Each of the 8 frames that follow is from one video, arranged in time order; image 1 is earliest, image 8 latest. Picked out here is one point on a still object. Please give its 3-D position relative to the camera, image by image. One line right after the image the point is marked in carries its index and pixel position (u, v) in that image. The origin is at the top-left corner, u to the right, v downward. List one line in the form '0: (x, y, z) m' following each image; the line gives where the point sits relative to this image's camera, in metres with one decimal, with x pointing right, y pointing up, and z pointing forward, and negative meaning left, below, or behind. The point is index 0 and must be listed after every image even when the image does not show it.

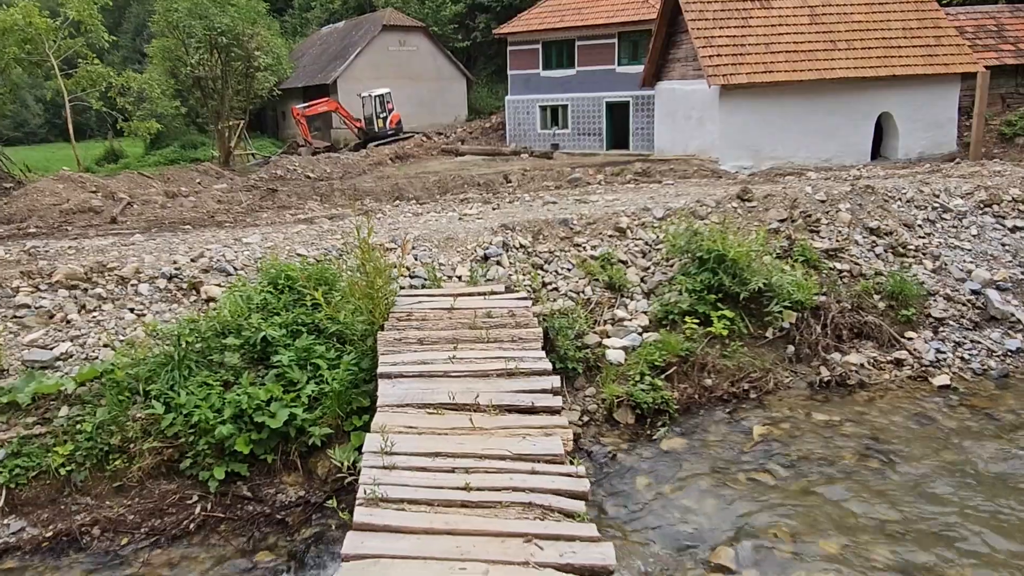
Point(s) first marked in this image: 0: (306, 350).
0: (-2.0, -0.6, +7.1) m
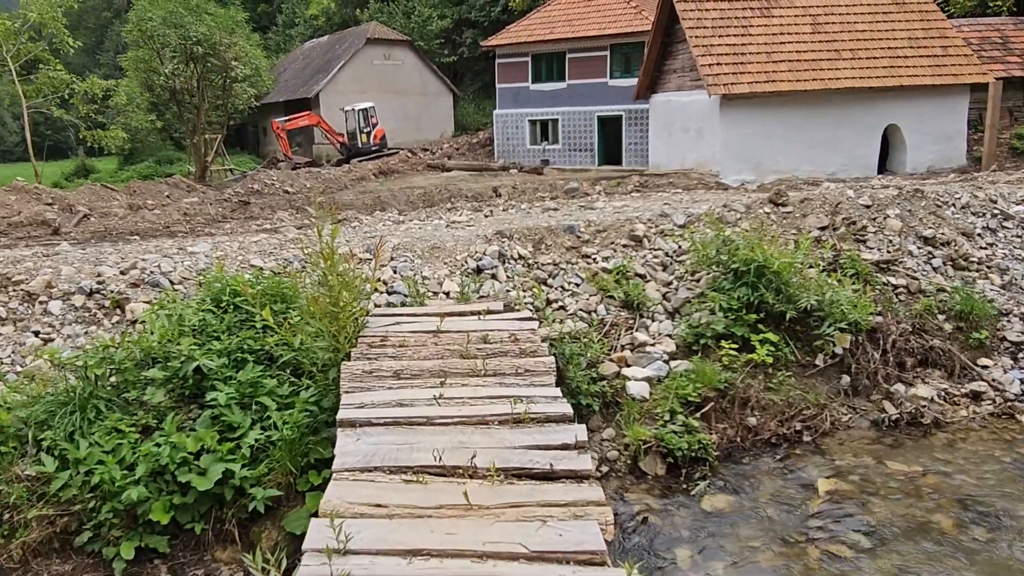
0: (-2.0, -0.7, +5.5) m
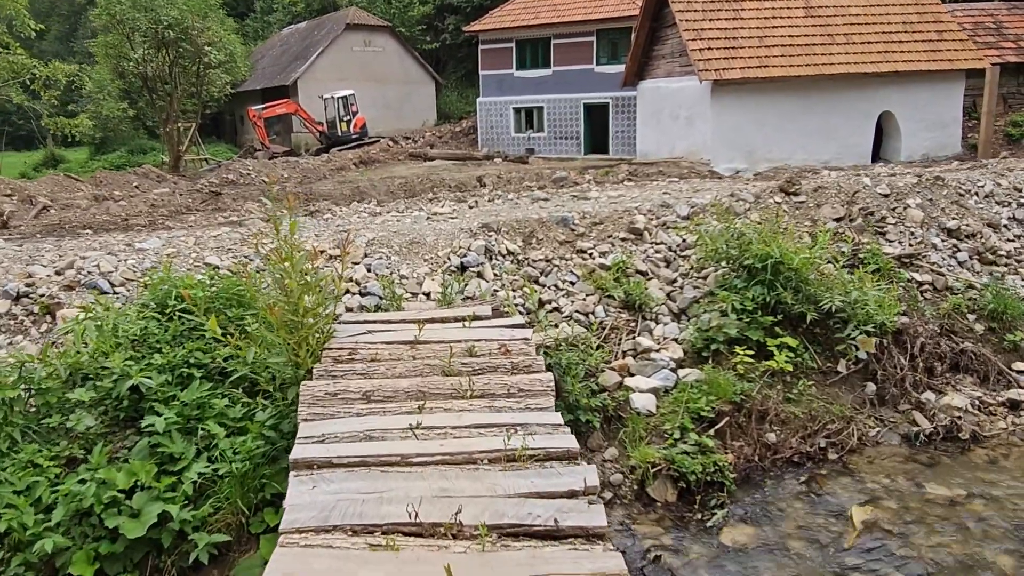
0: (-2.0, -0.8, +4.7) m
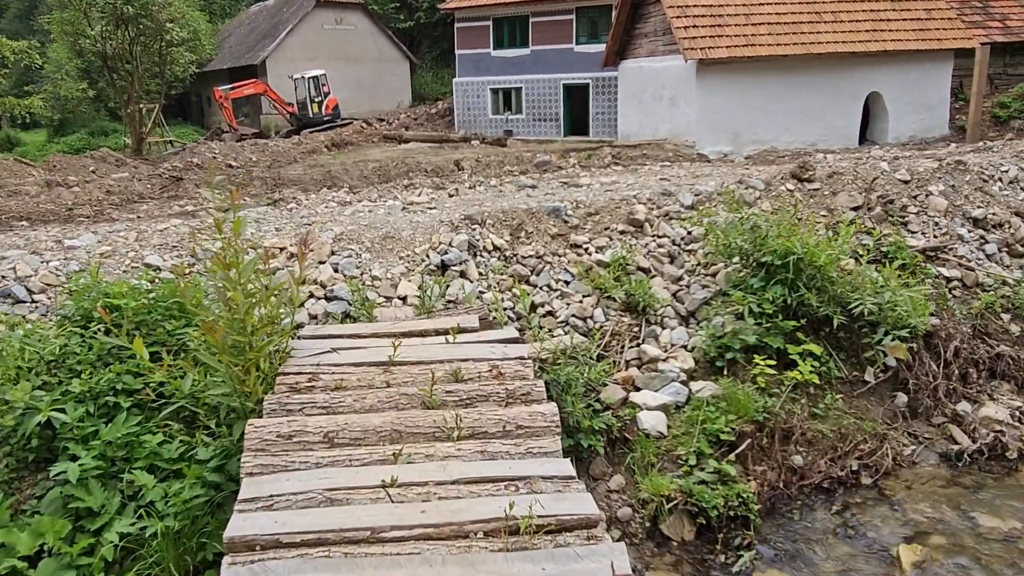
0: (-2.1, -0.8, +3.9) m
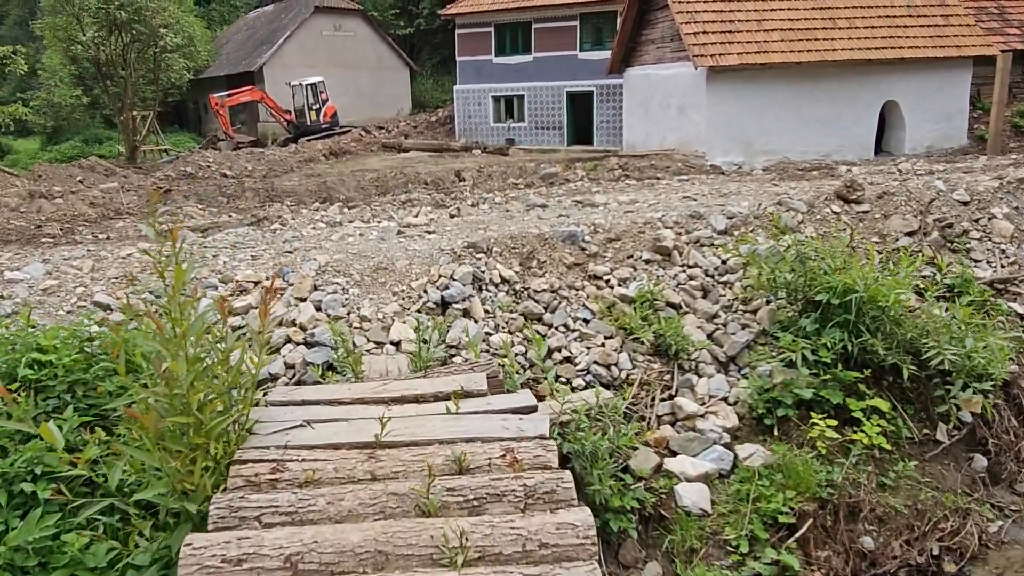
0: (-2.0, -1.1, +3.1) m
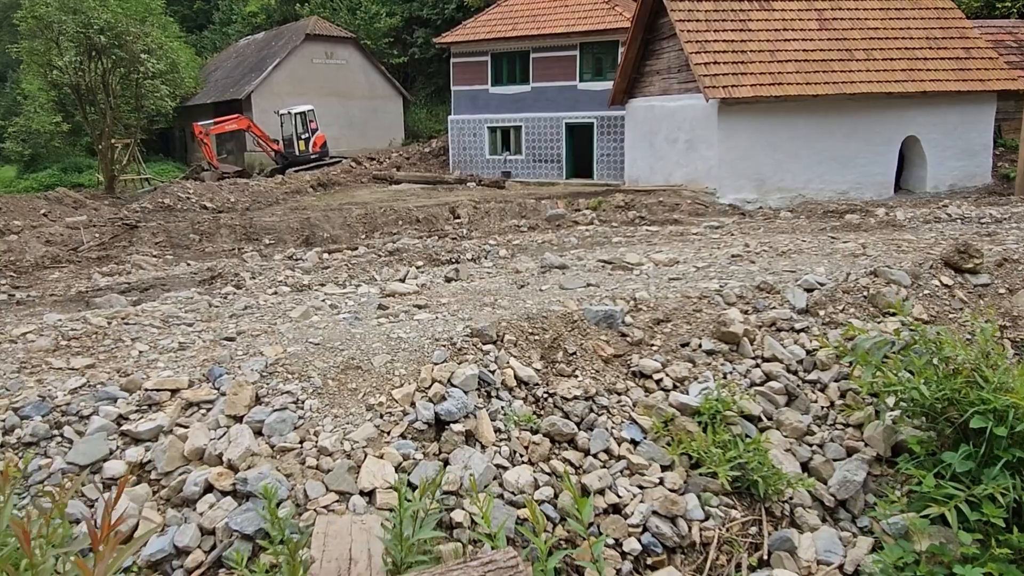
0: (-1.8, -1.6, +1.5) m
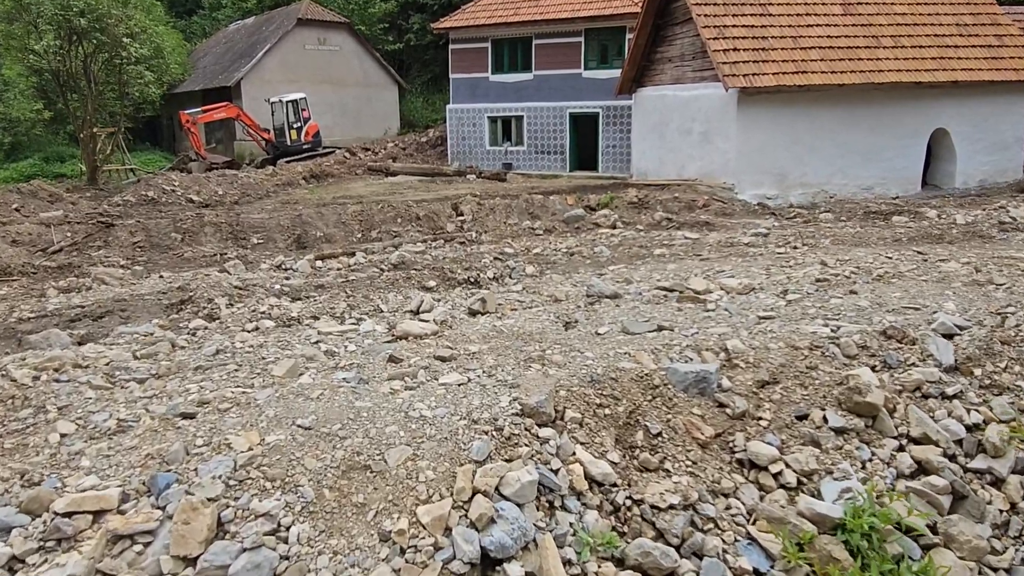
0: (-1.5, -1.9, +0.4) m
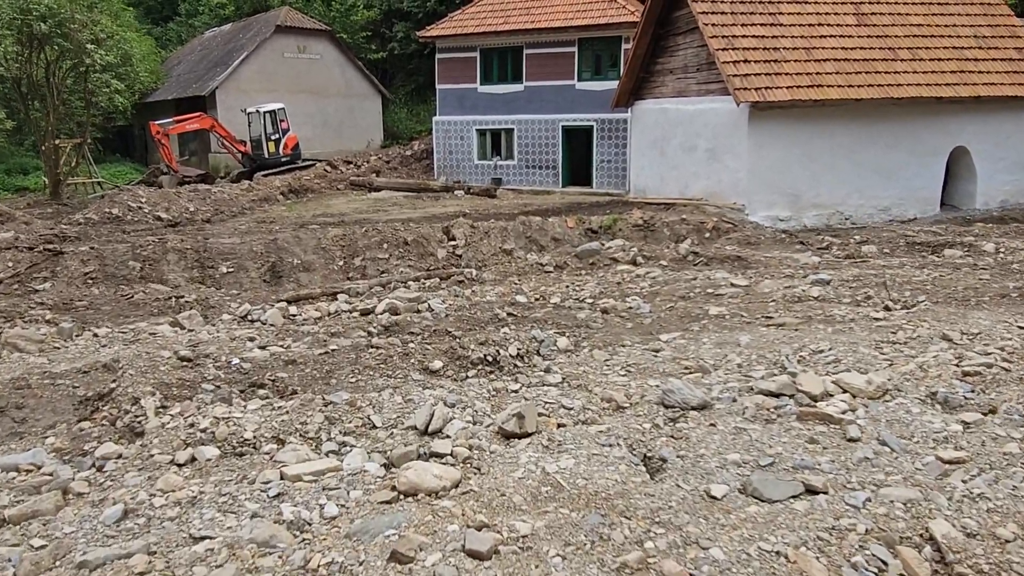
0: (-1.2, -2.3, -1.1) m
